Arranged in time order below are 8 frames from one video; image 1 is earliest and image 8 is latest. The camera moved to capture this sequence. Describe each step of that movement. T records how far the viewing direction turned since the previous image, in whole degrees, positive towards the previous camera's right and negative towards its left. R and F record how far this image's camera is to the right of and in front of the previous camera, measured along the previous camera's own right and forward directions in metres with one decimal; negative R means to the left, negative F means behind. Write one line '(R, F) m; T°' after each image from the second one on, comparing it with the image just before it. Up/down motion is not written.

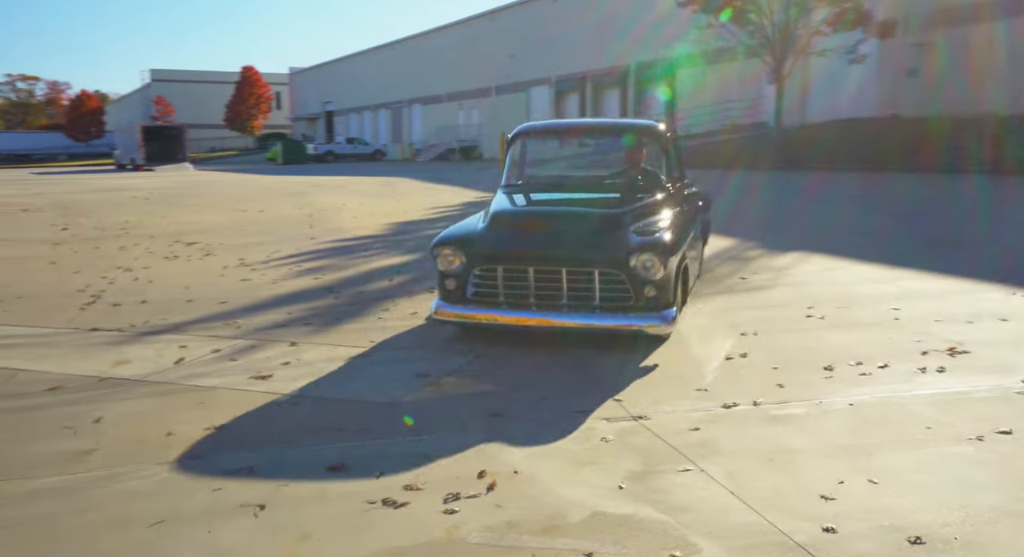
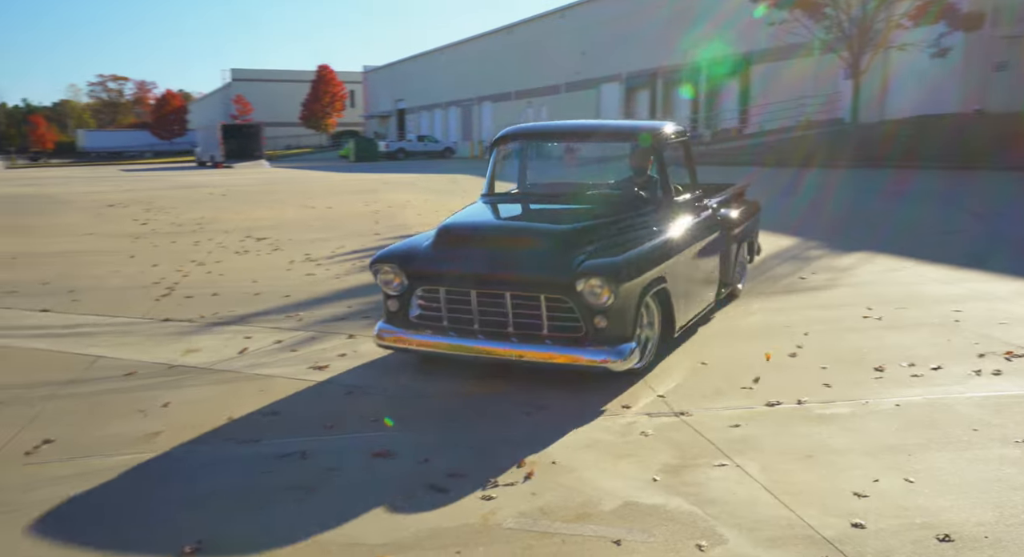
(+0.1, -0.1) m; -4°
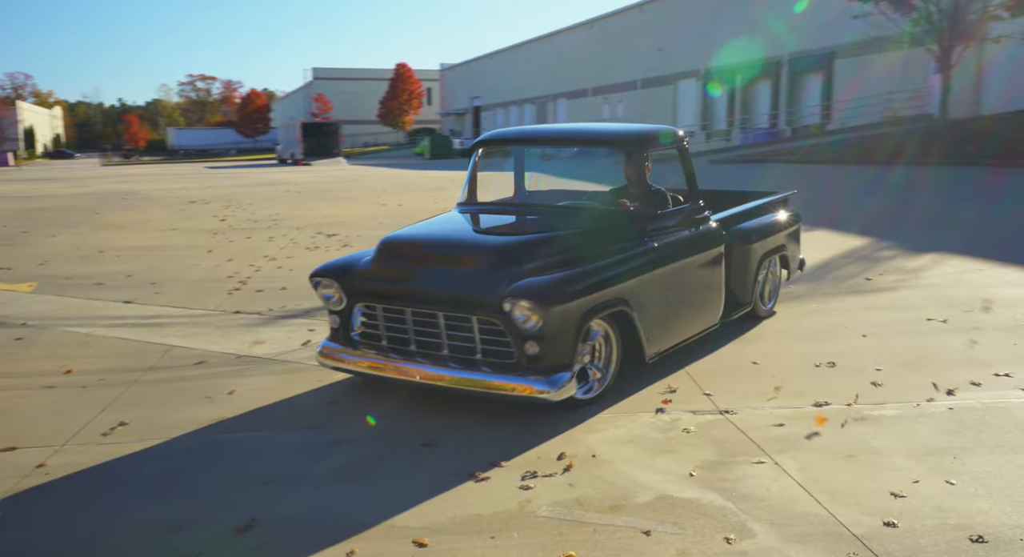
(+0.1, -0.1) m; -5°
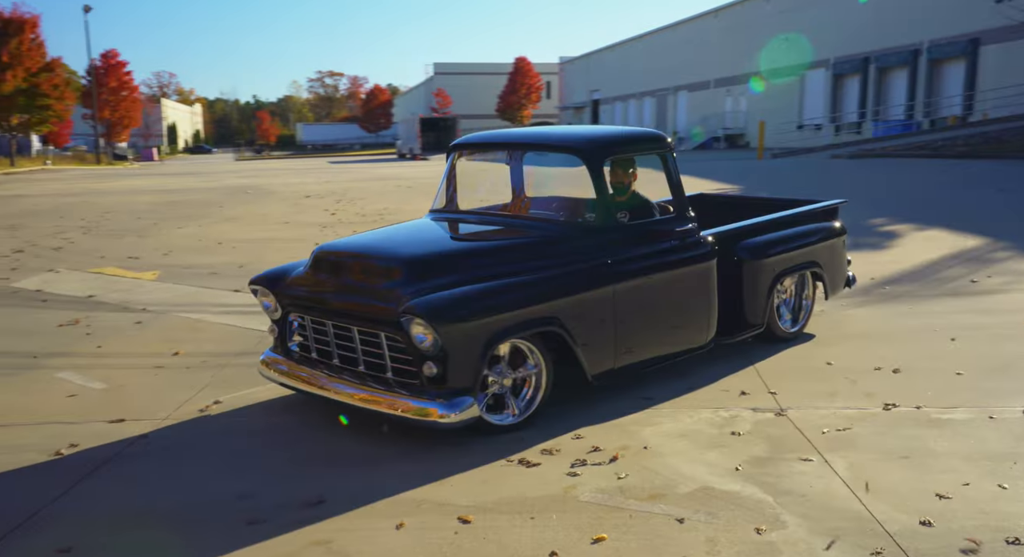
(+0.2, -0.1) m; -7°
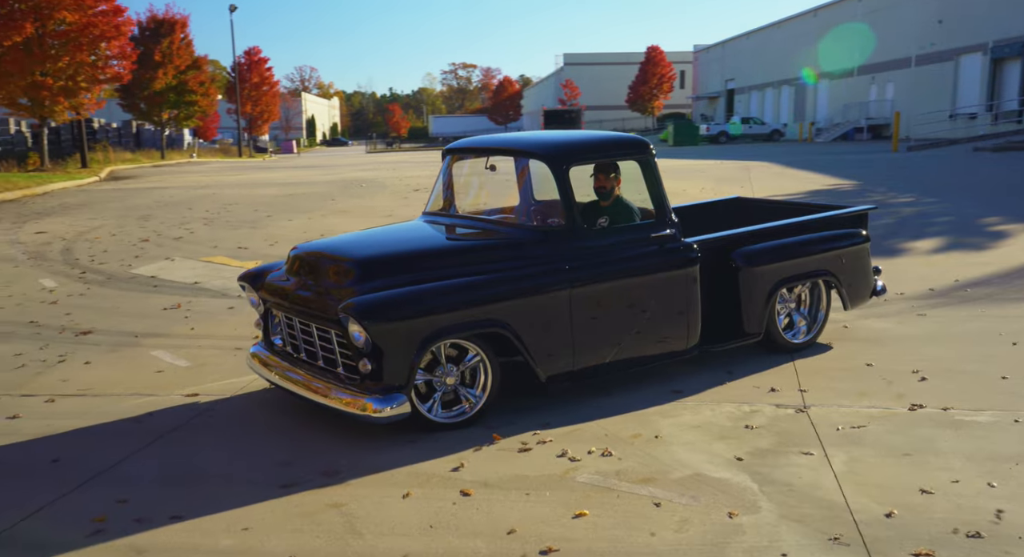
(+0.4, -0.2) m; -7°
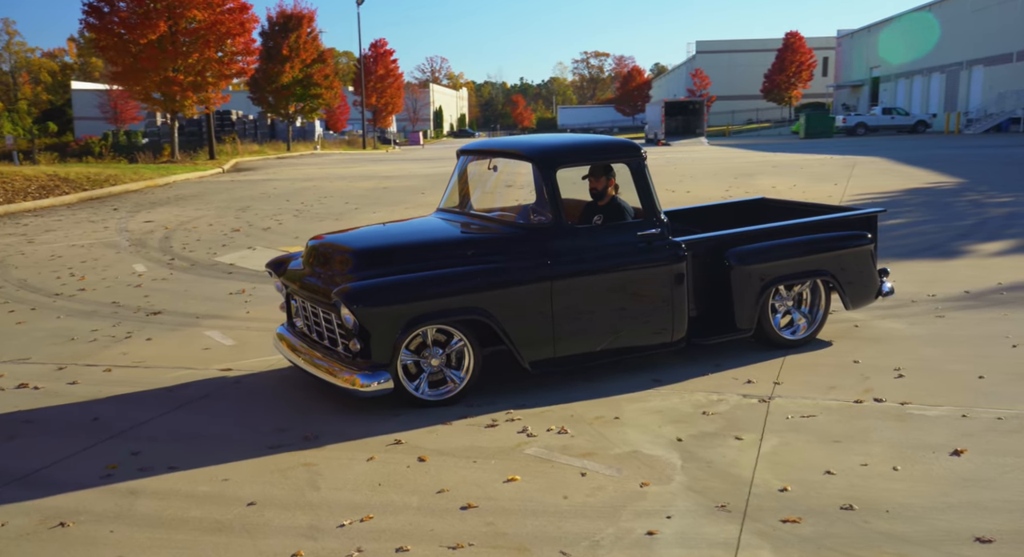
(+0.6, -0.3) m; -6°
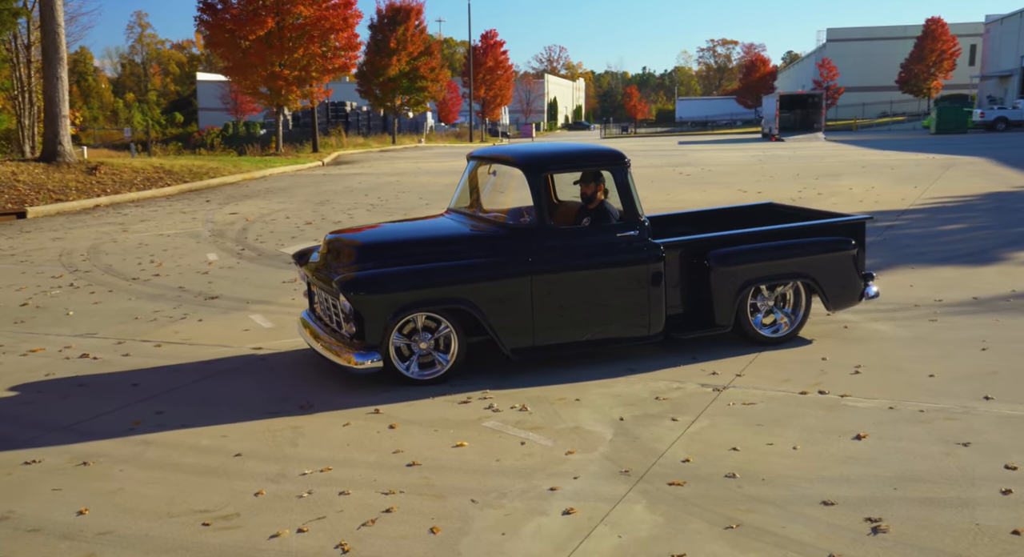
(+0.6, -0.5) m; -5°
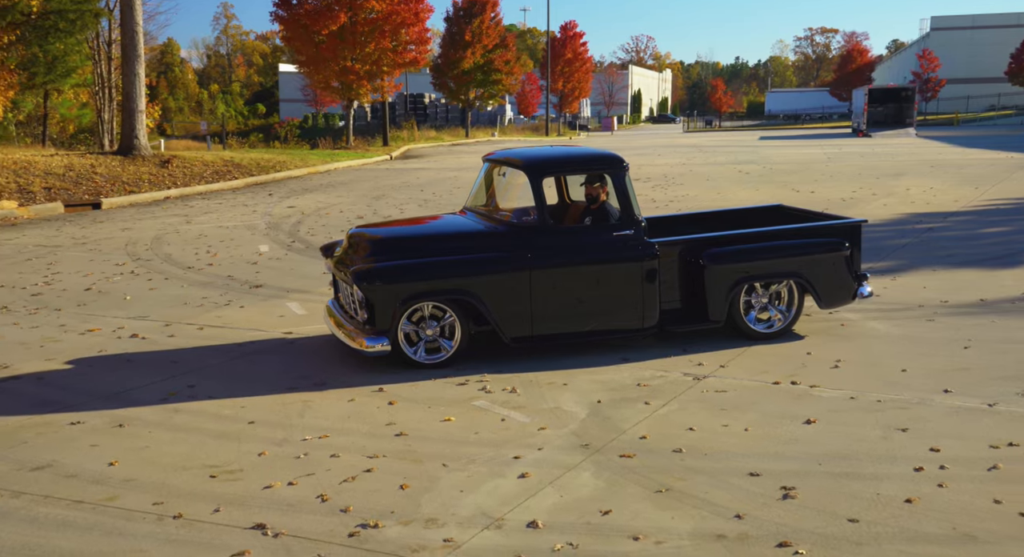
(+0.4, -0.4) m; -4°
